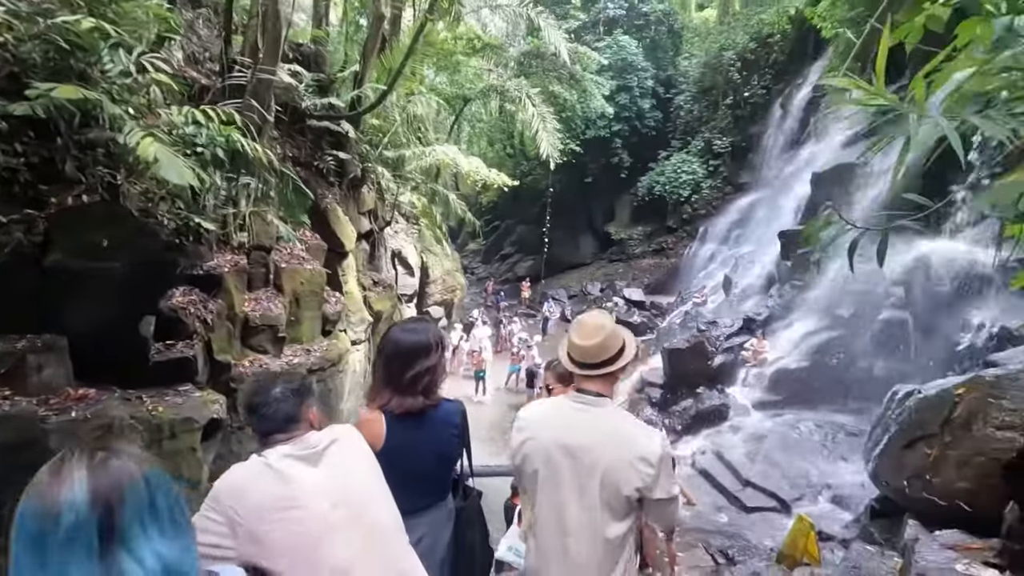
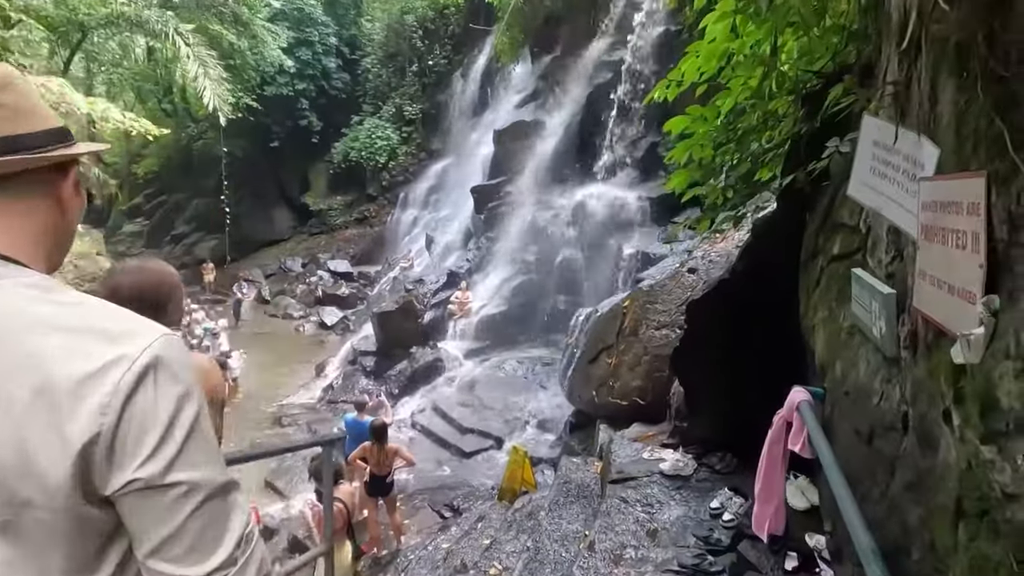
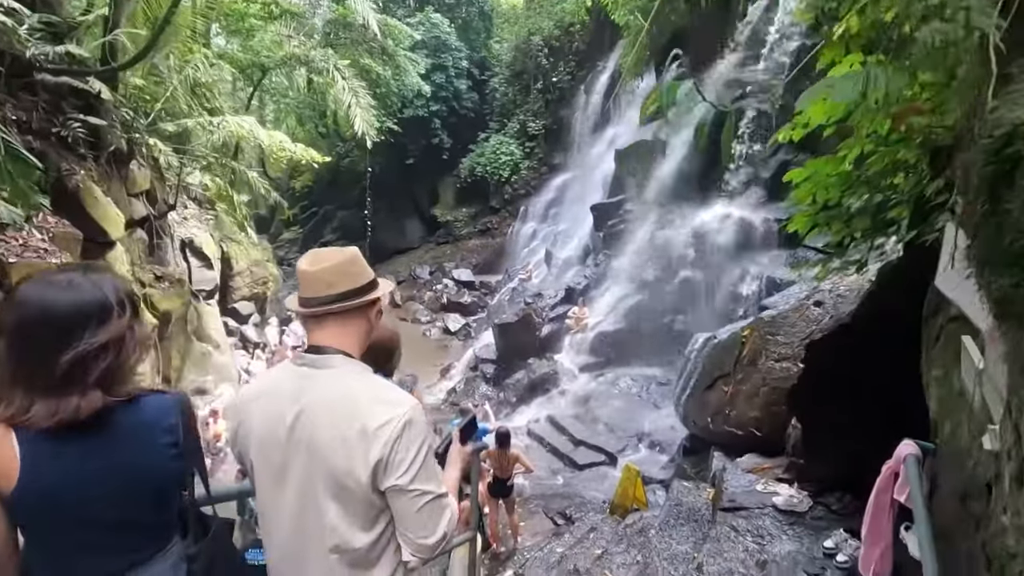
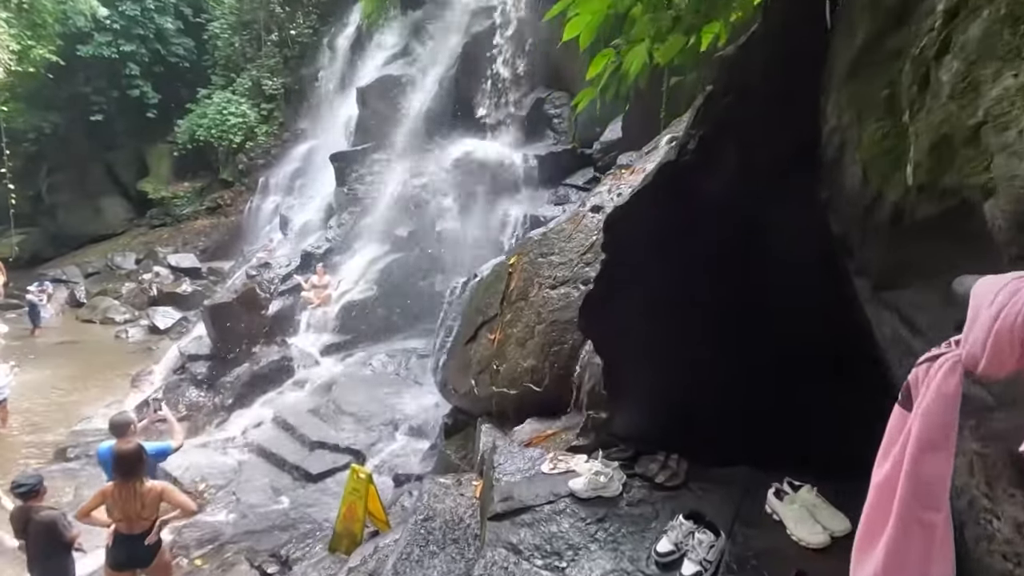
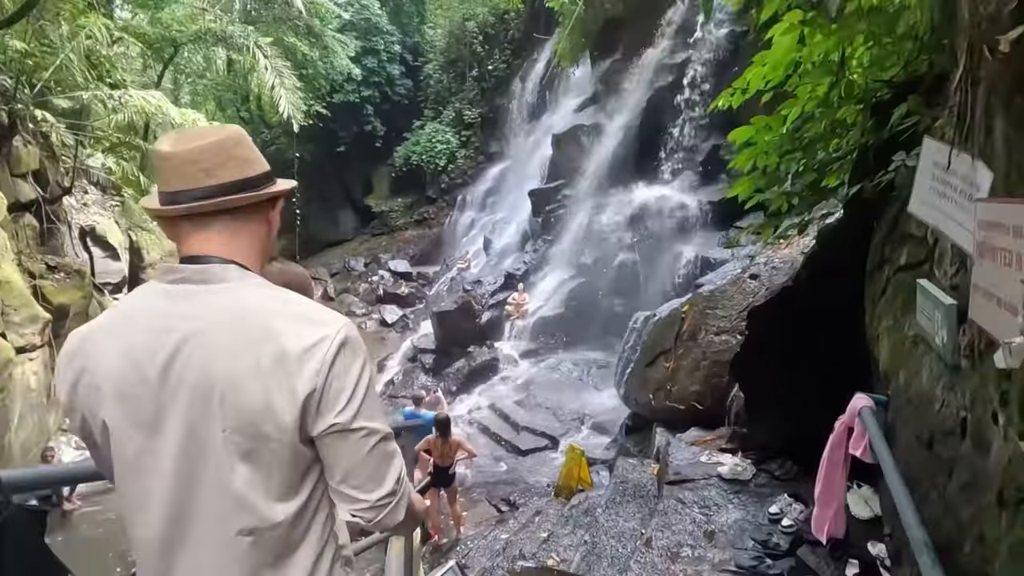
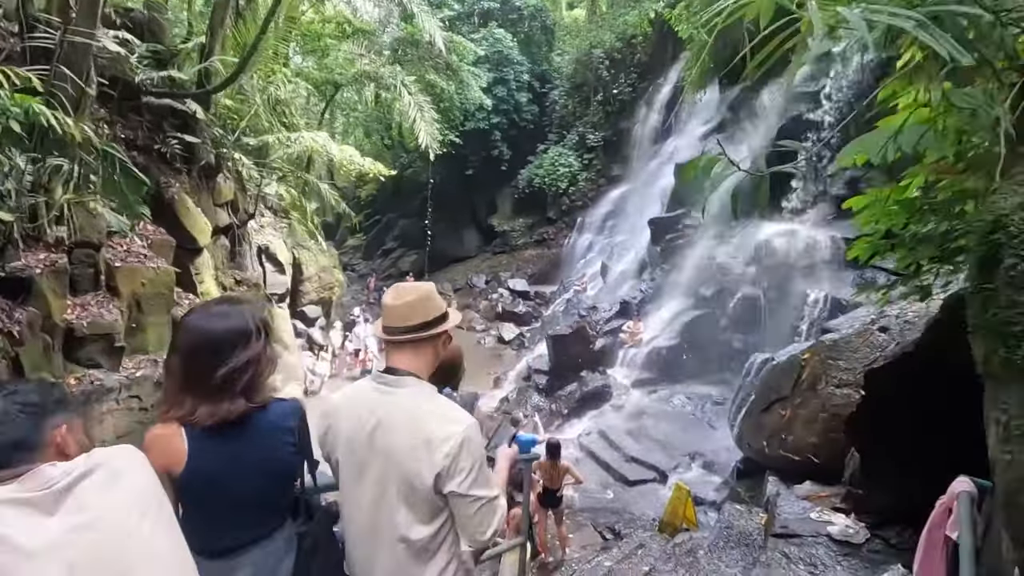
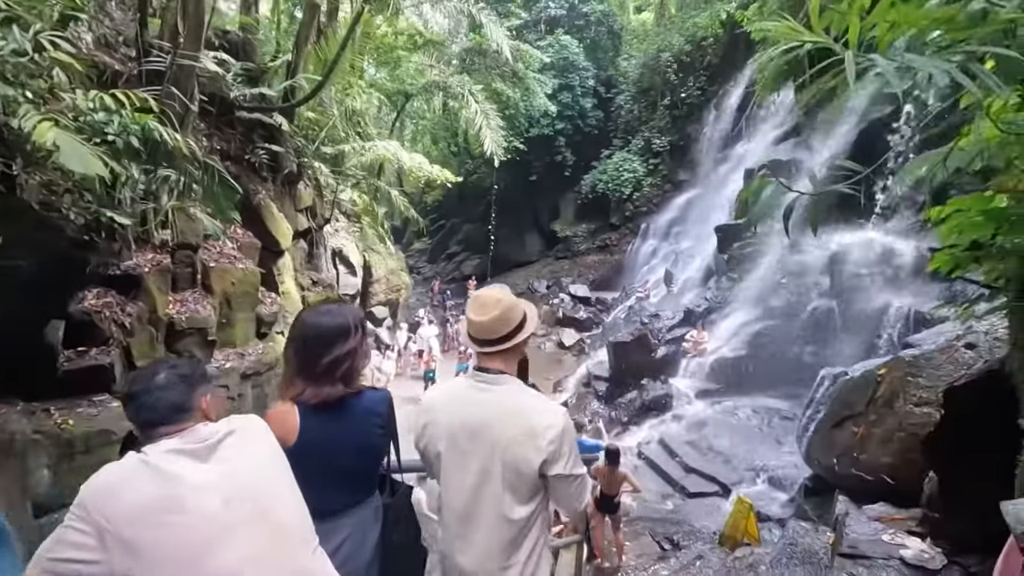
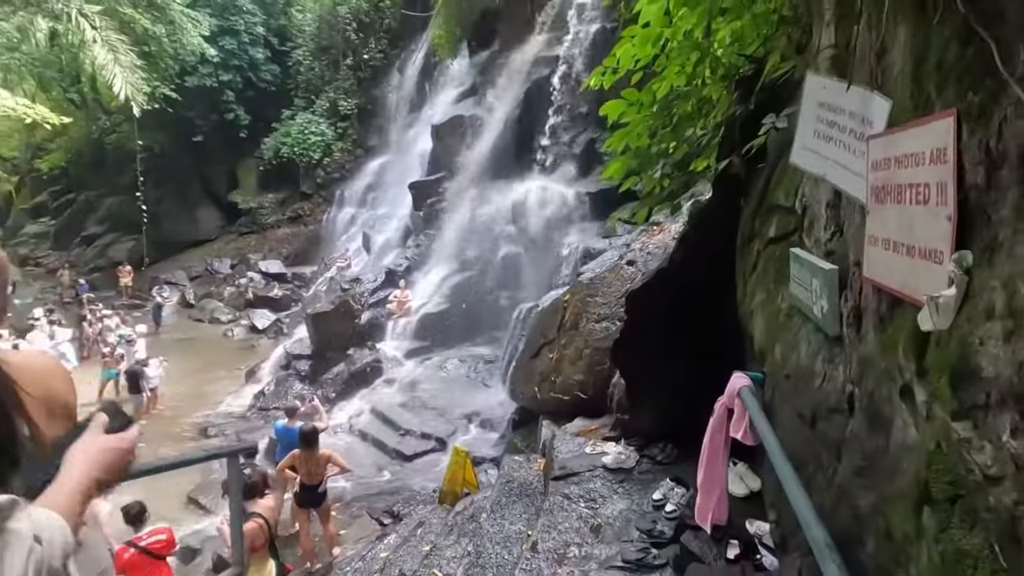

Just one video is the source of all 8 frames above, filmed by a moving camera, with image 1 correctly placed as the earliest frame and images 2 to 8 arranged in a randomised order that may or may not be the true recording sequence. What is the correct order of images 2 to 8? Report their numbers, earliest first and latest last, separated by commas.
7, 6, 3, 5, 2, 8, 4
